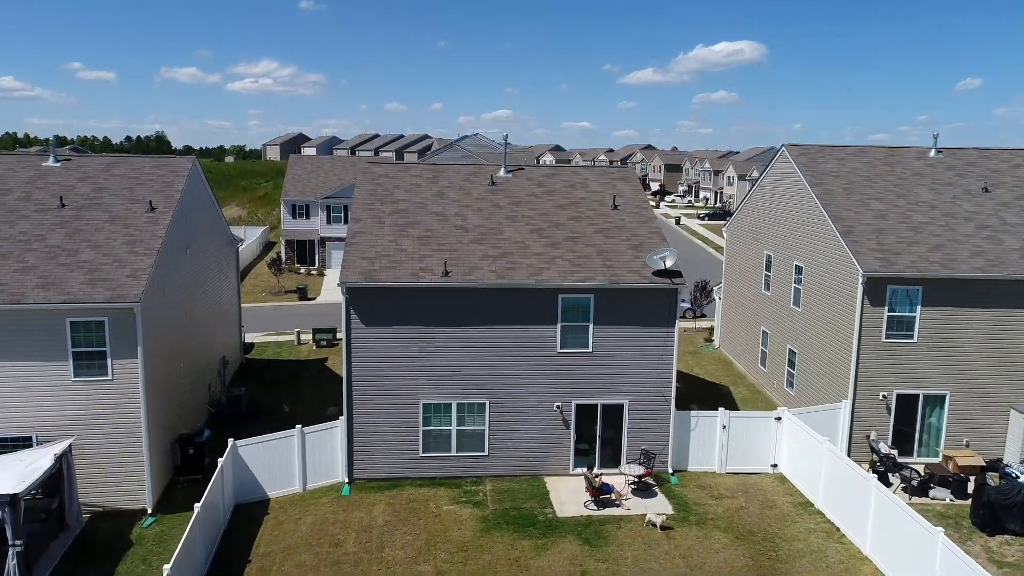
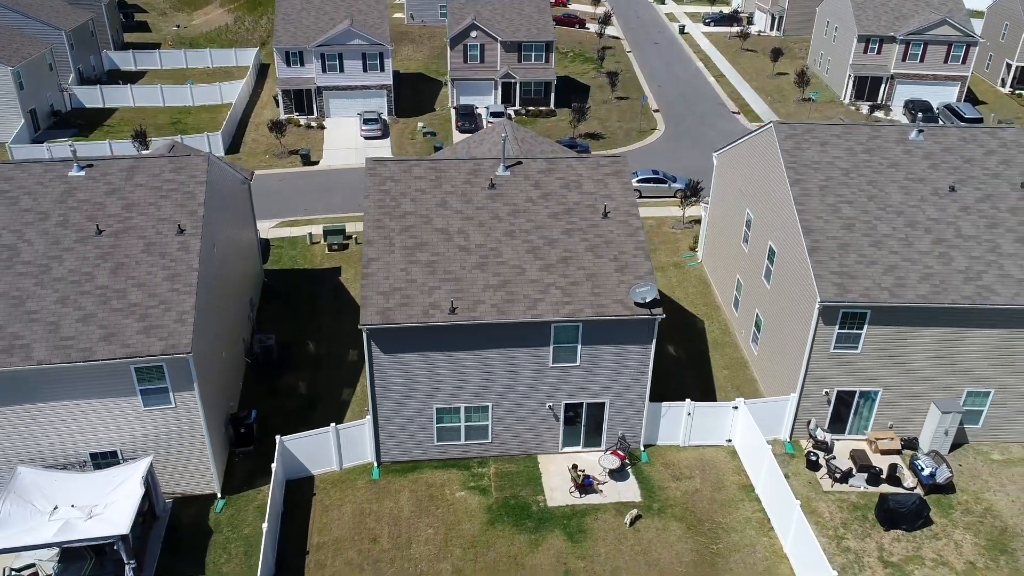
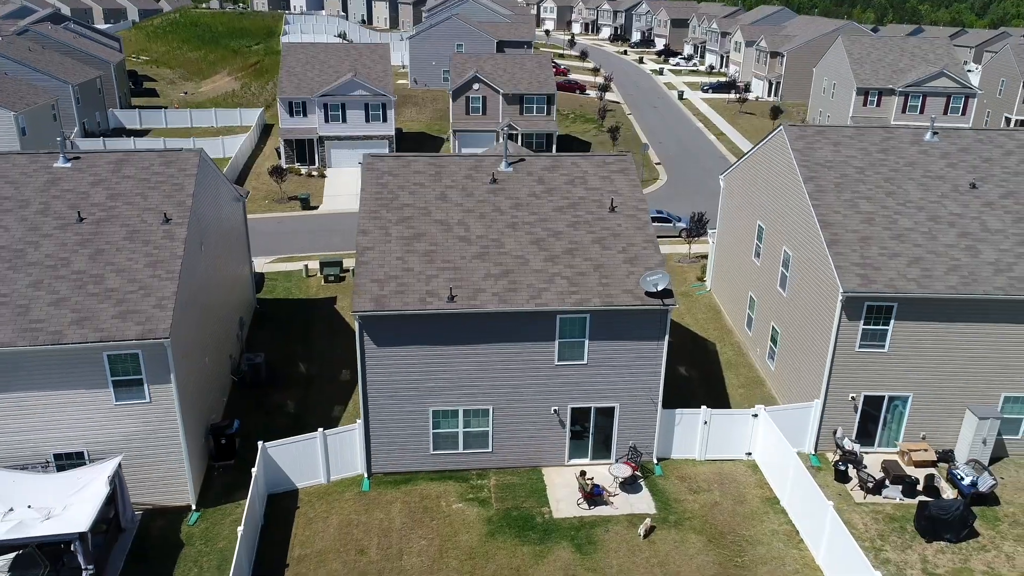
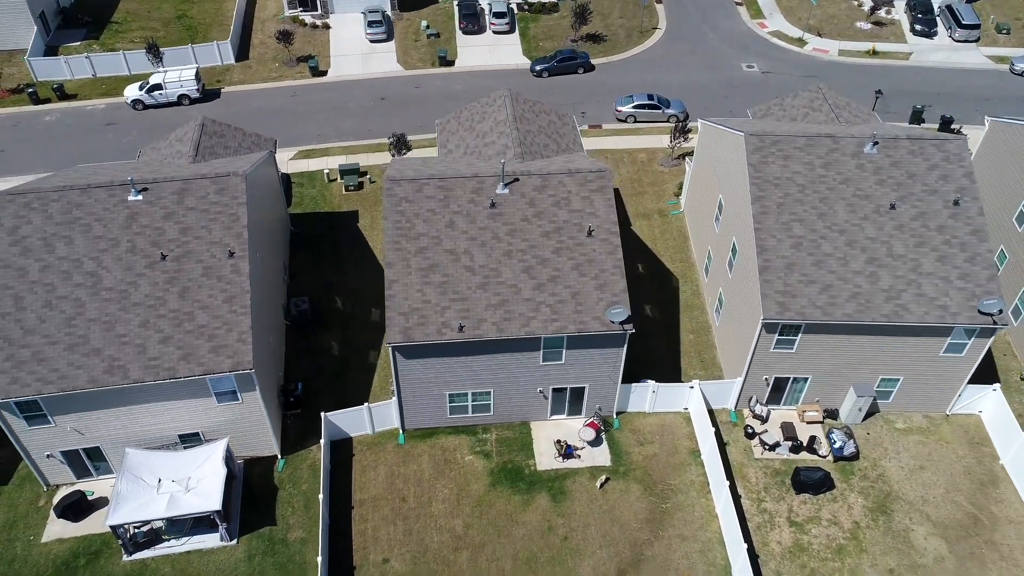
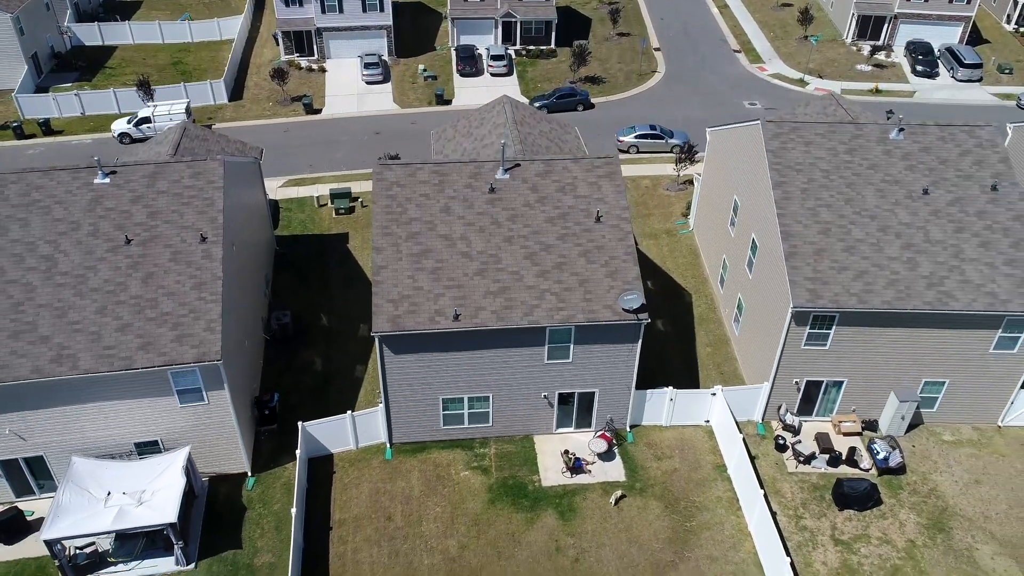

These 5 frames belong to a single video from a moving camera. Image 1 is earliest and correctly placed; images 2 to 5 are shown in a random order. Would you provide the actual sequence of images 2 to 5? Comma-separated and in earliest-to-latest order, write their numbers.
3, 2, 5, 4
